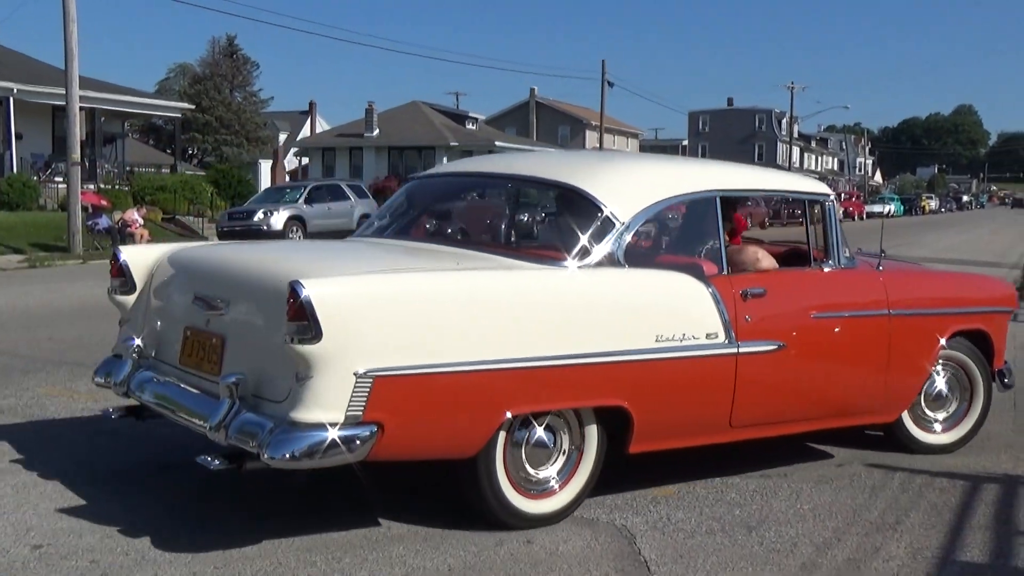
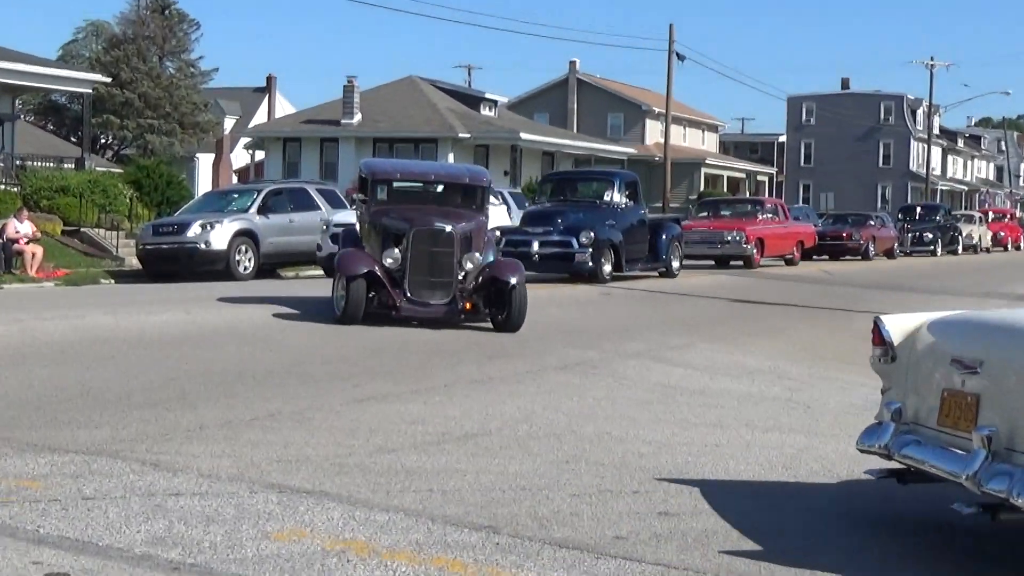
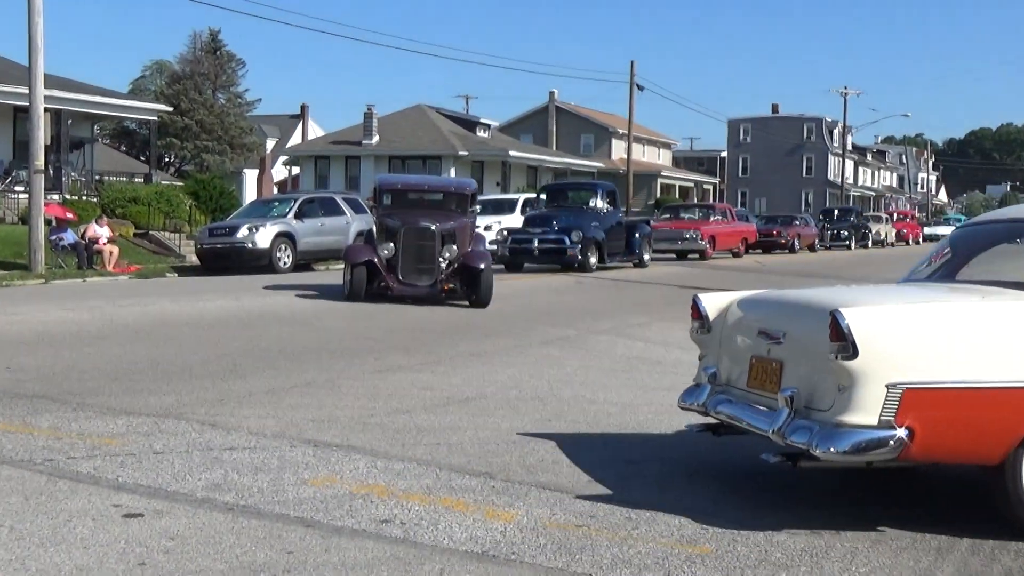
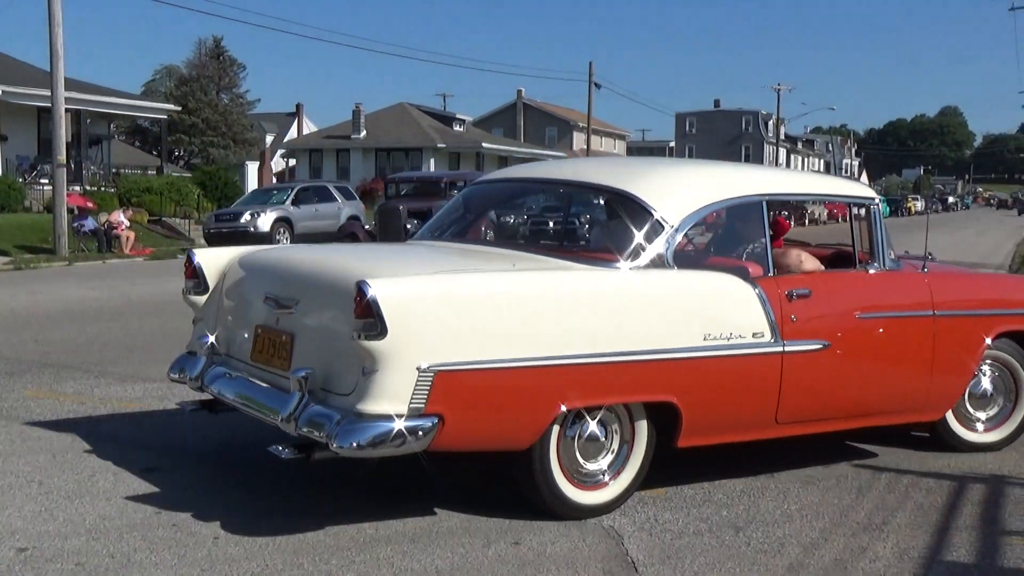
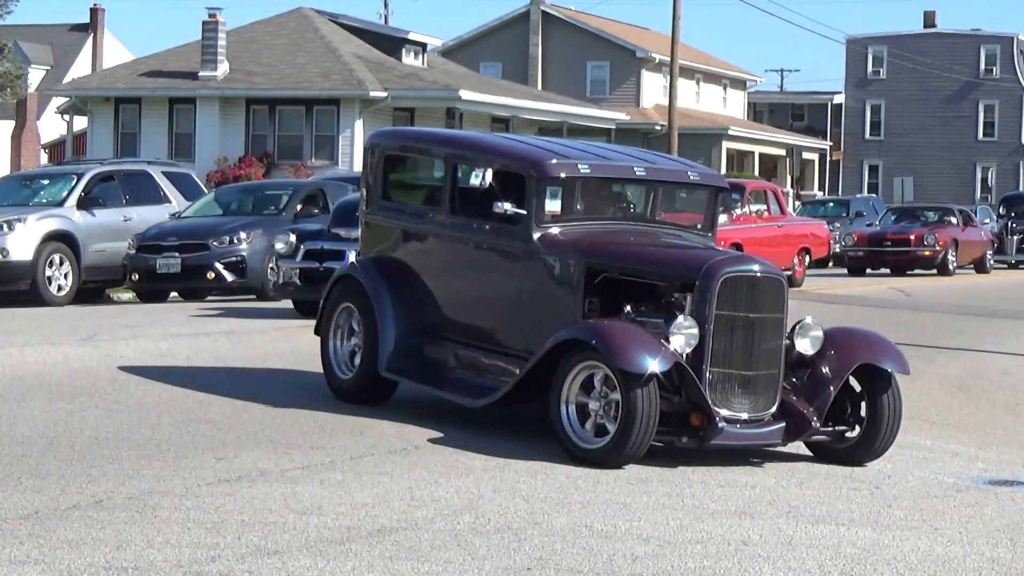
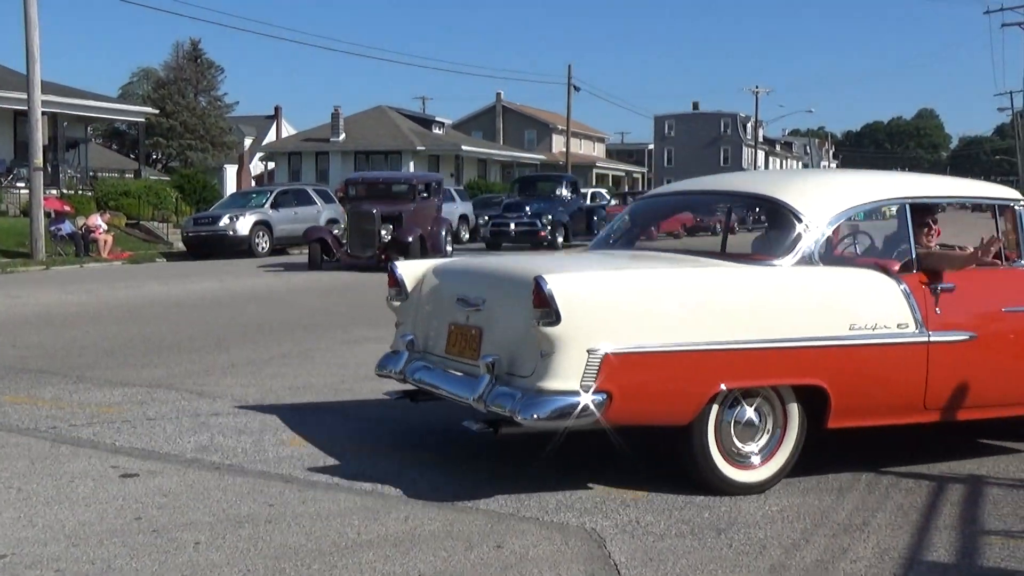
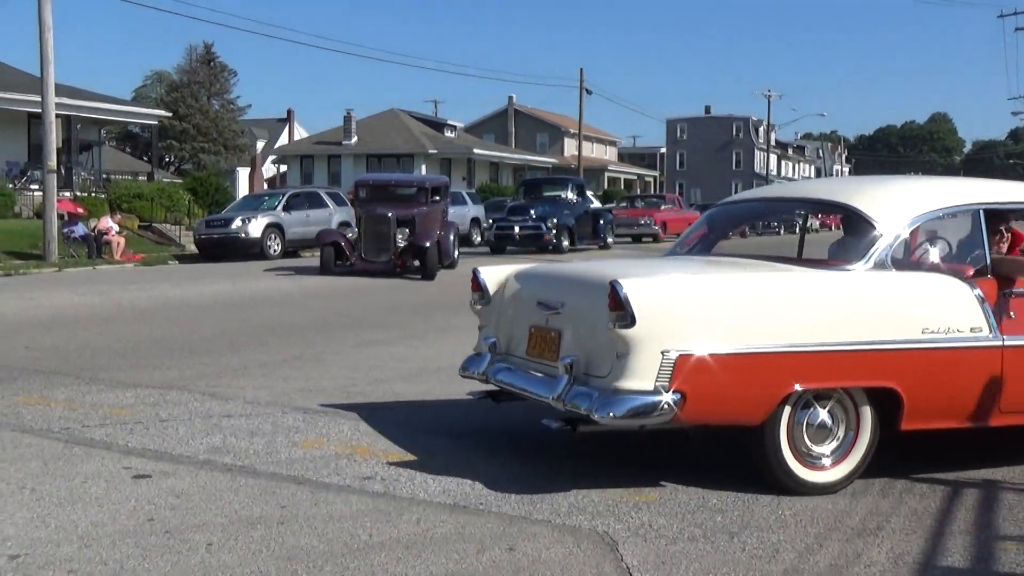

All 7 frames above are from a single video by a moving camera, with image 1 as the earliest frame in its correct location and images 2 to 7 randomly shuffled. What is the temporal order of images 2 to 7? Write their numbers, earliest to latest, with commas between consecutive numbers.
4, 6, 7, 3, 2, 5
